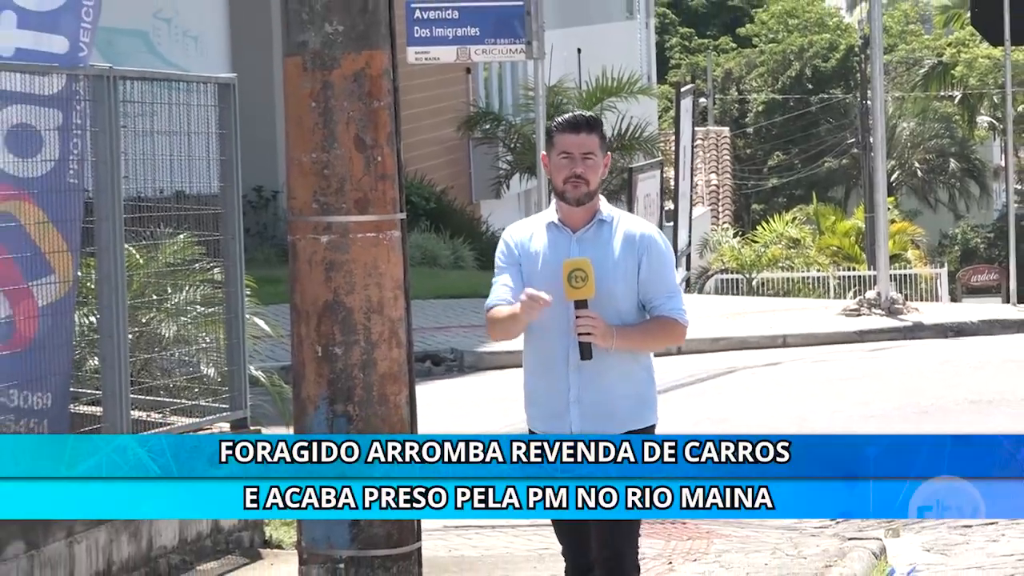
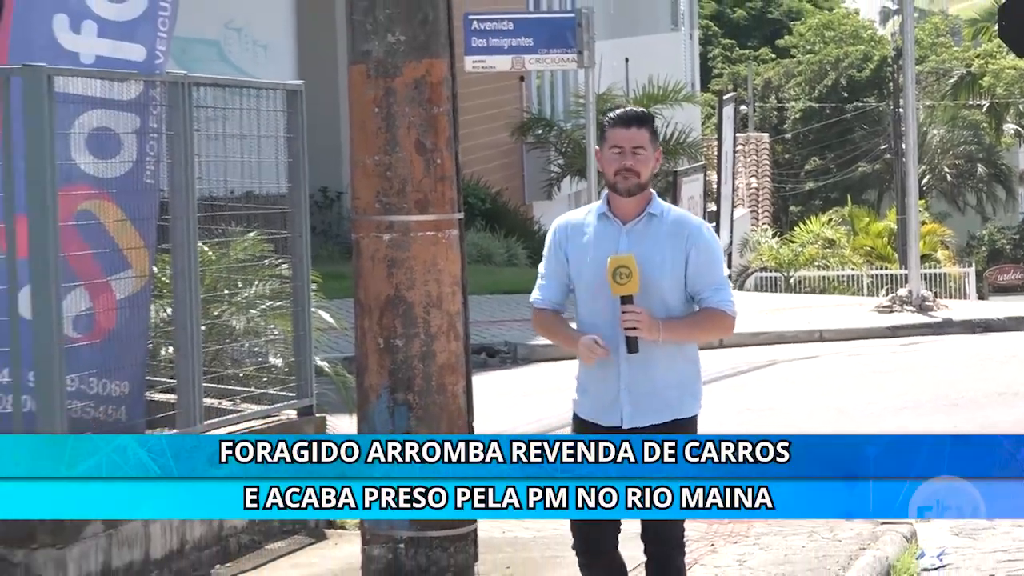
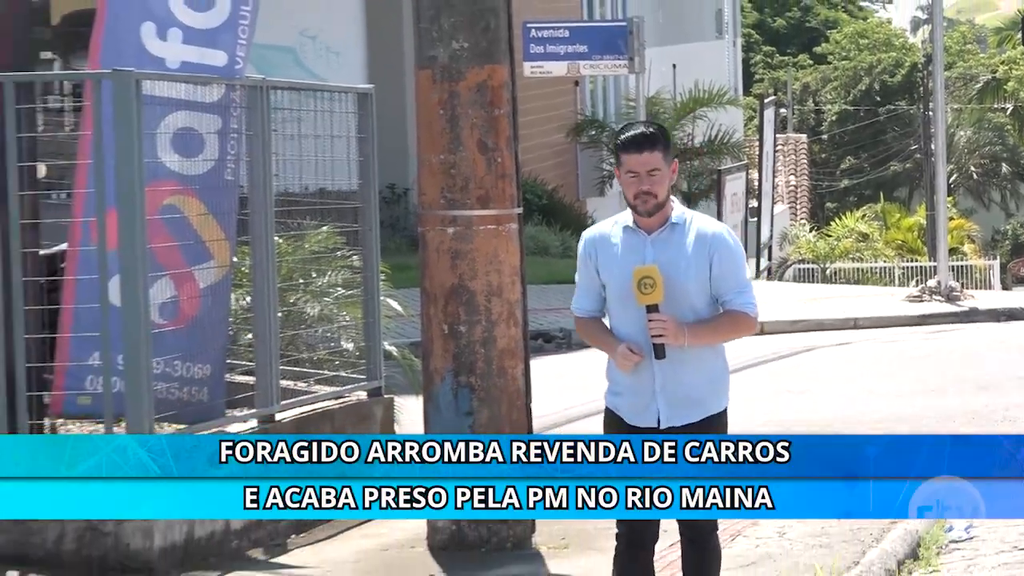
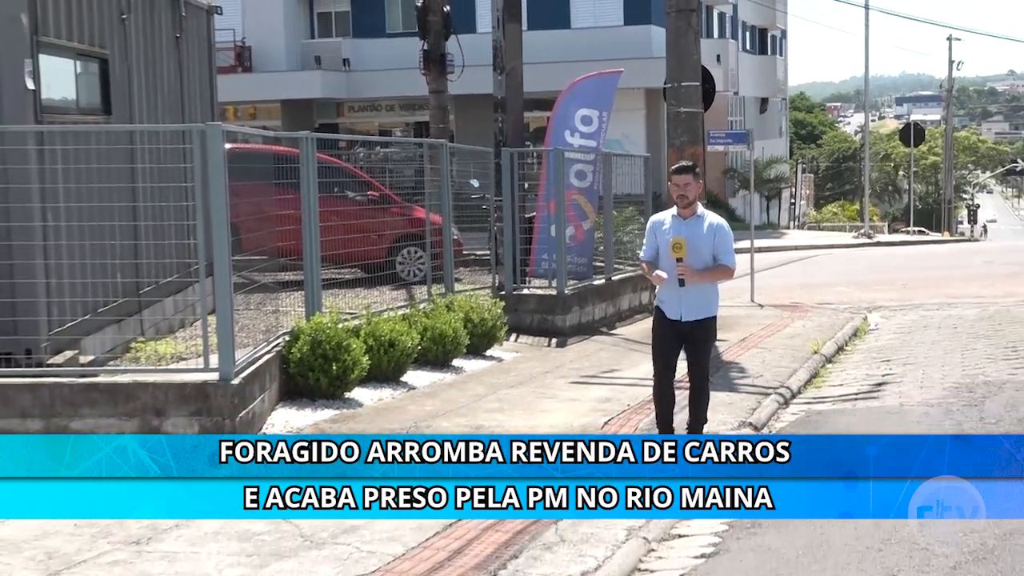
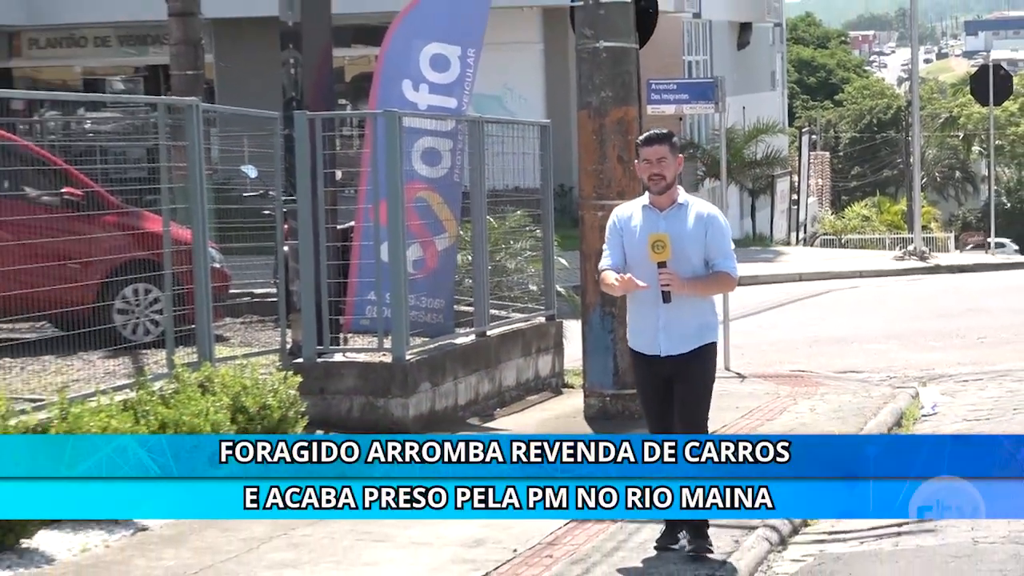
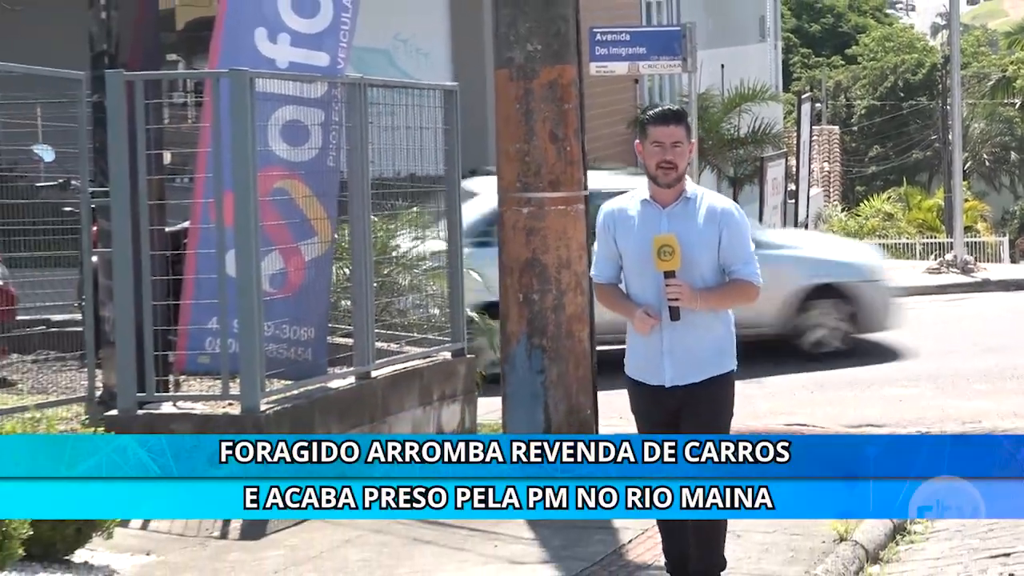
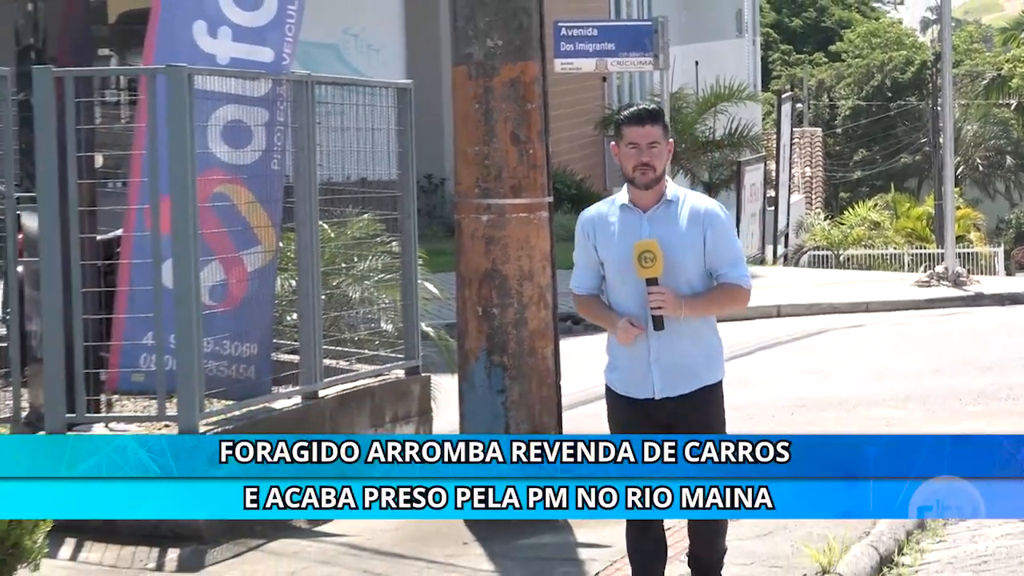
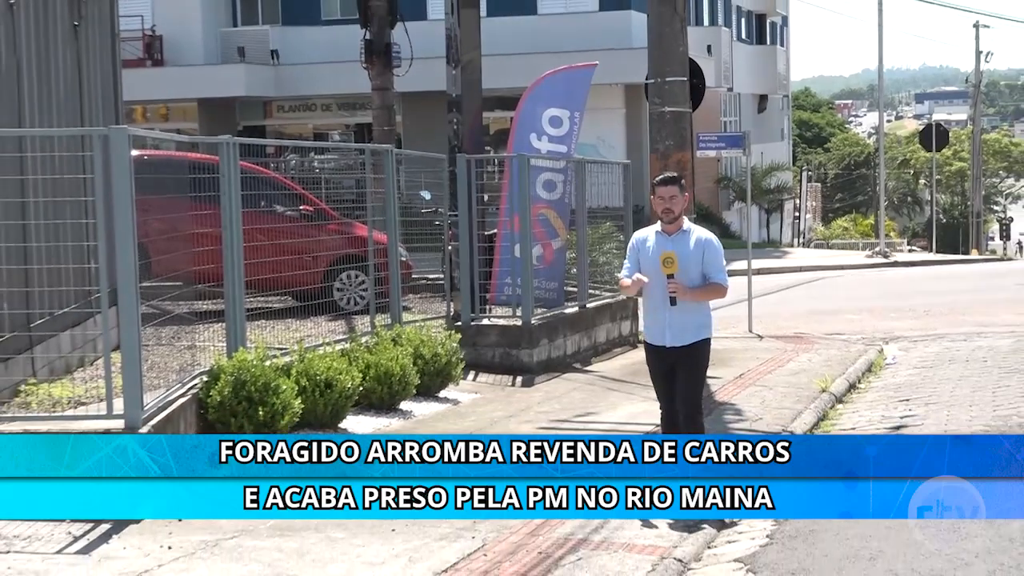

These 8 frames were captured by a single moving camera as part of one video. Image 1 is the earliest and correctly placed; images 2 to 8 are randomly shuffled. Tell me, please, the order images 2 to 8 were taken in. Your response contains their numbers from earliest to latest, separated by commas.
2, 3, 7, 6, 5, 8, 4
